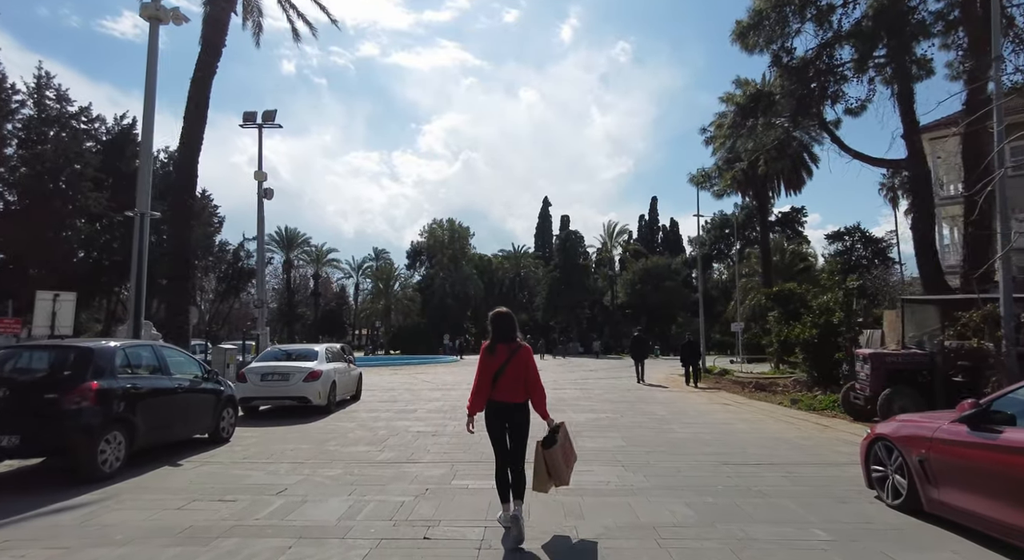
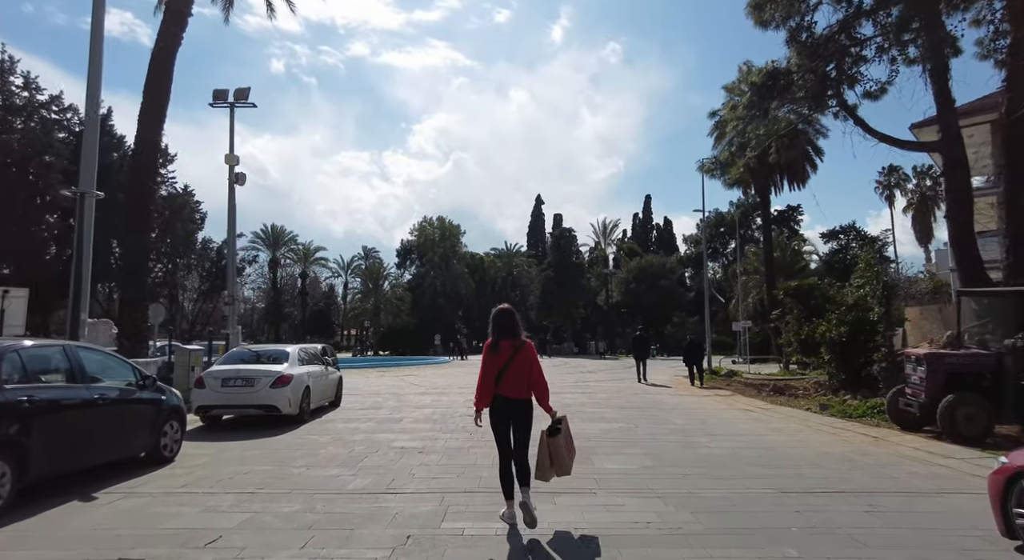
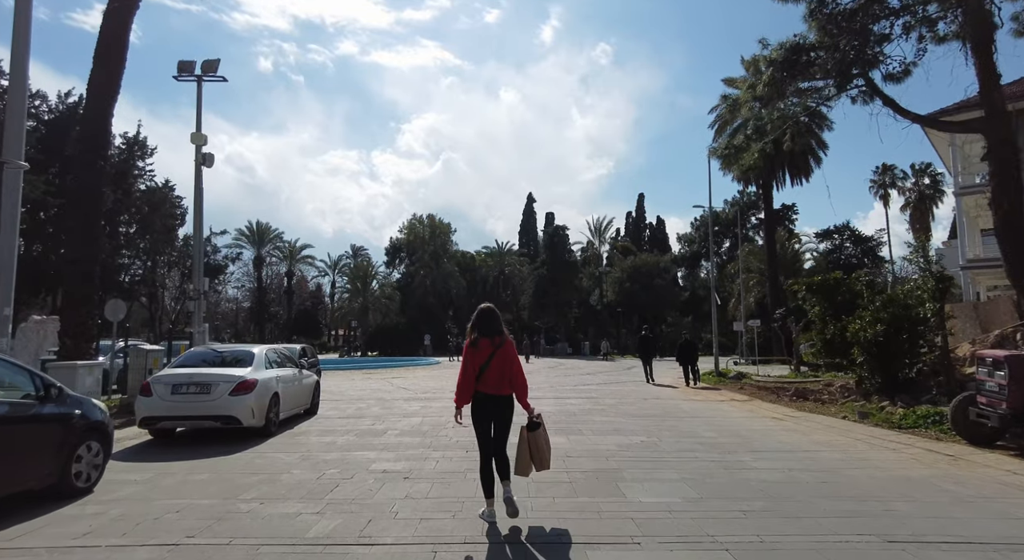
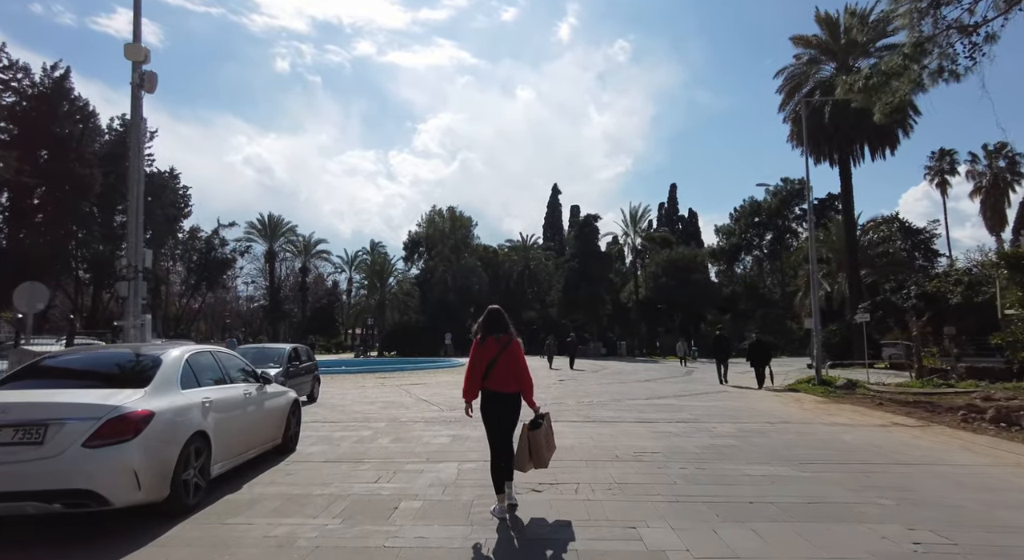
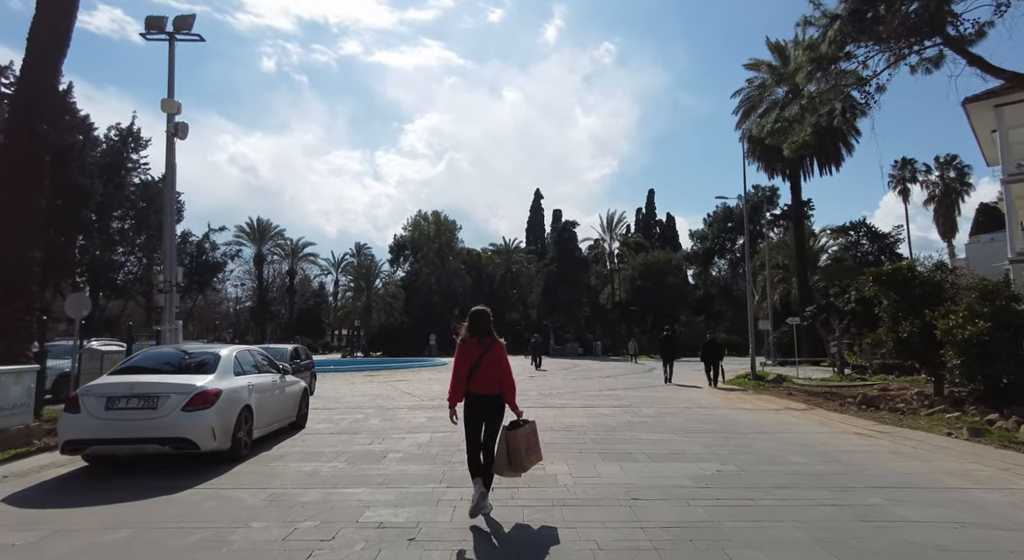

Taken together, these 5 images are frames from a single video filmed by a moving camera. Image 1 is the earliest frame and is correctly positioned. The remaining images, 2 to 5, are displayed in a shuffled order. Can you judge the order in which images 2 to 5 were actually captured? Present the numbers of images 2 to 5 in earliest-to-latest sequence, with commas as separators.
2, 3, 5, 4
